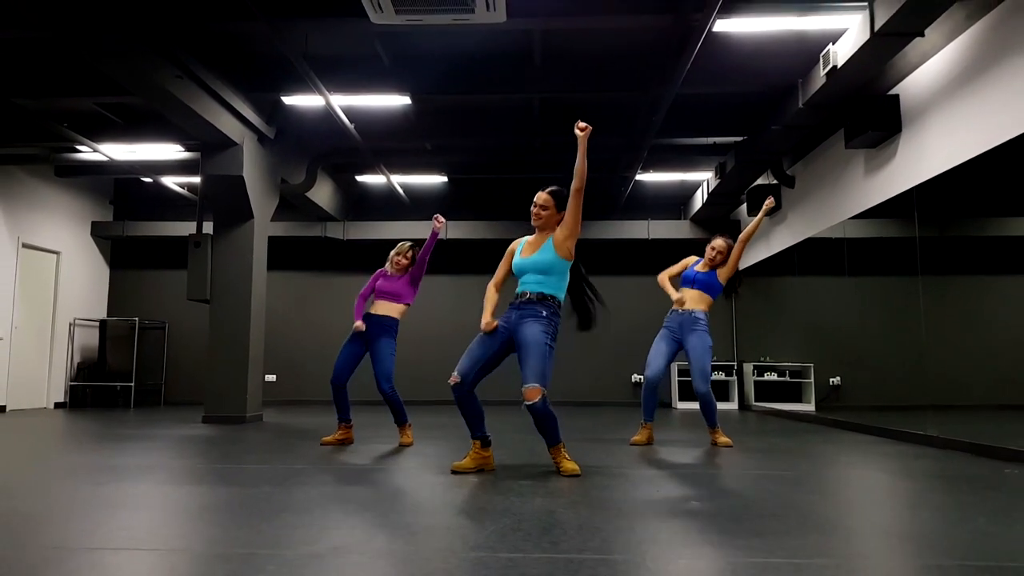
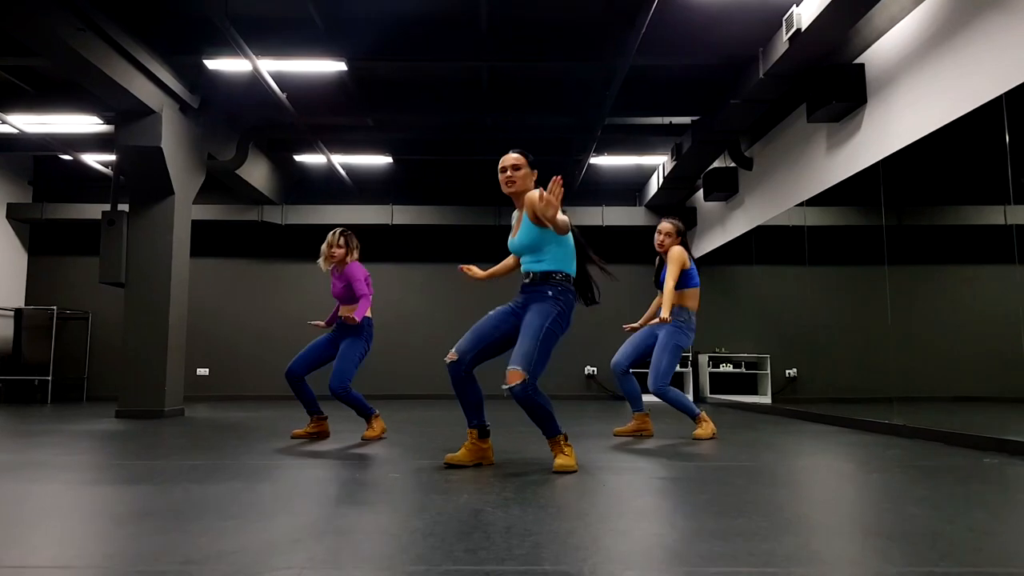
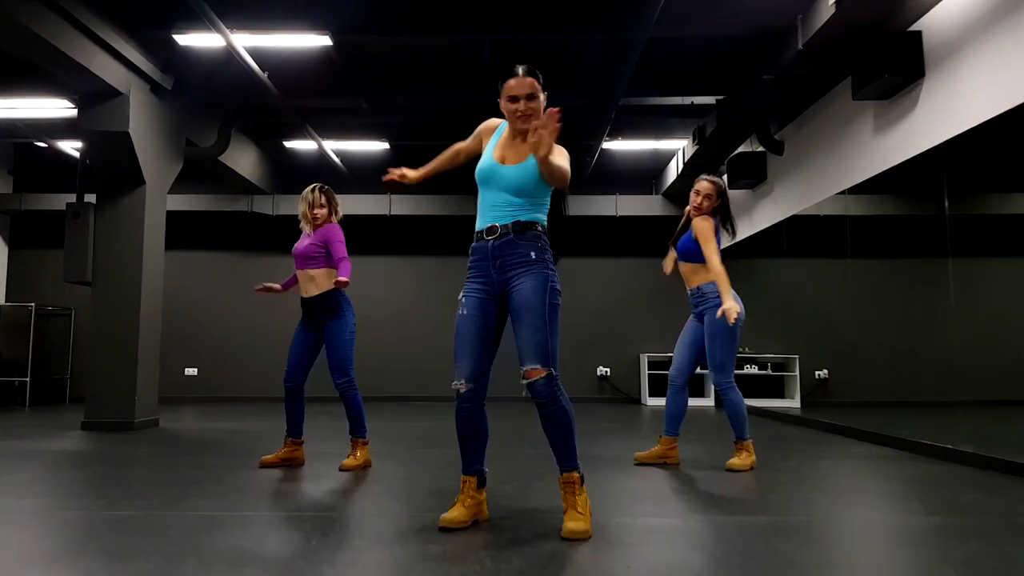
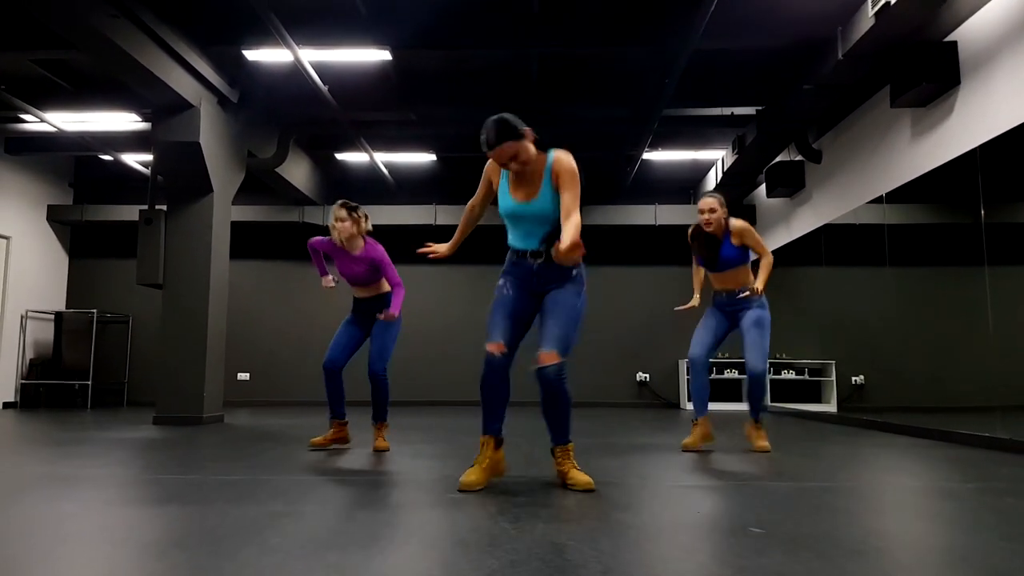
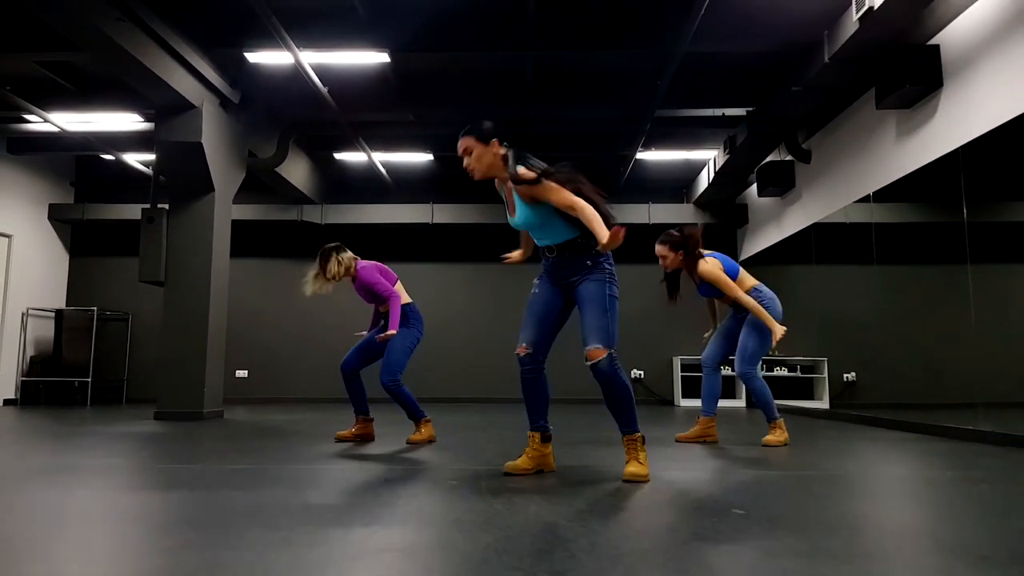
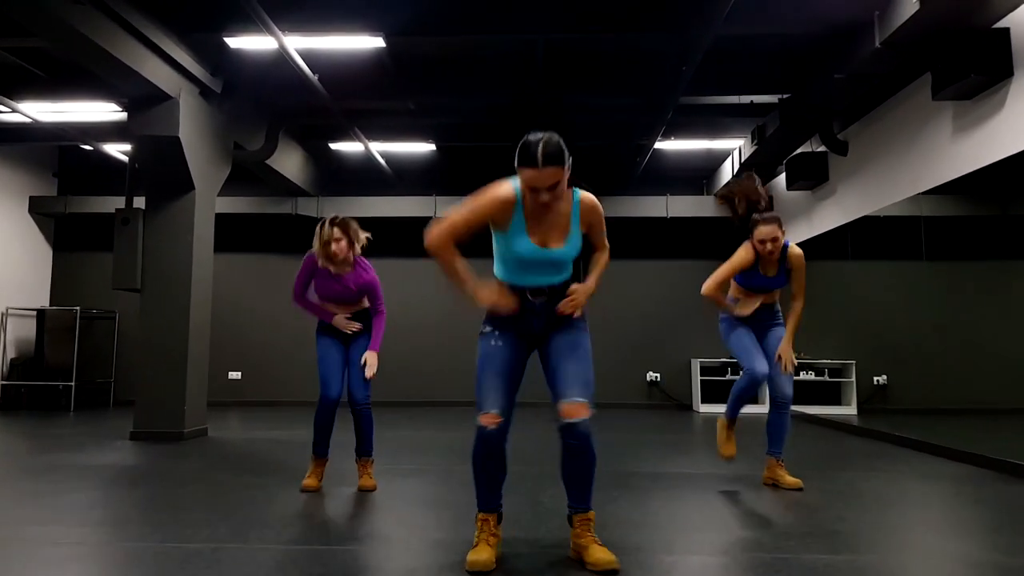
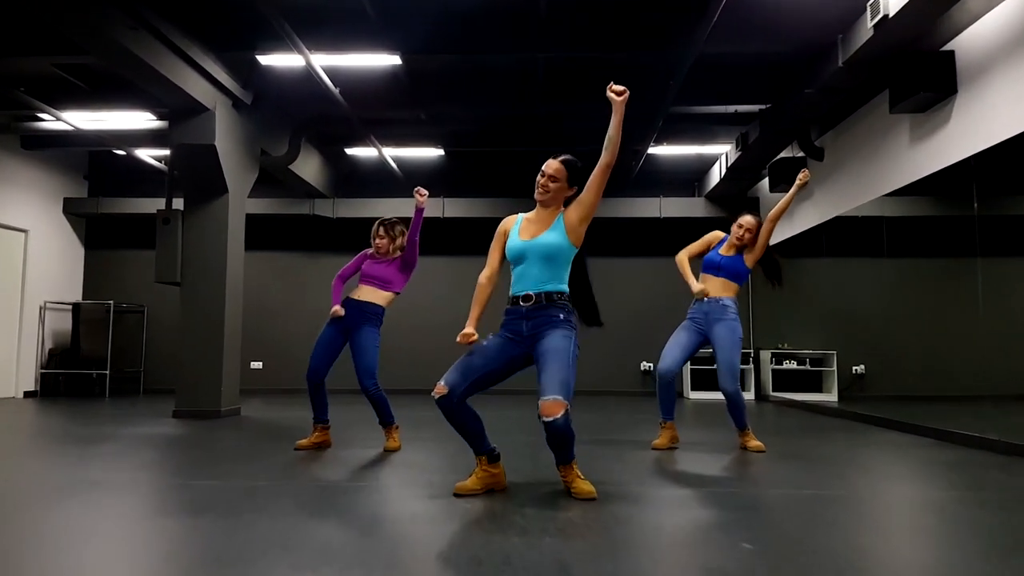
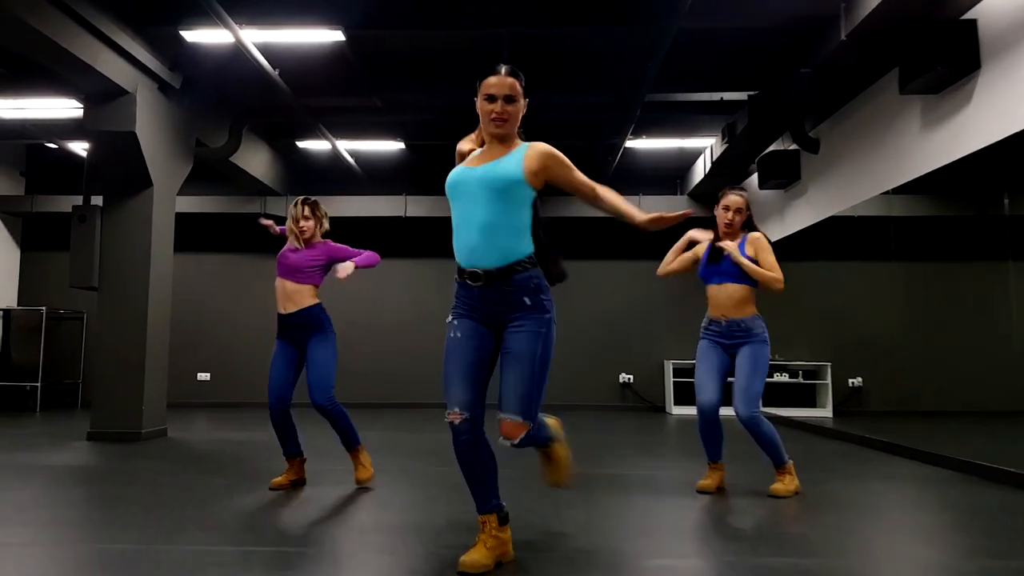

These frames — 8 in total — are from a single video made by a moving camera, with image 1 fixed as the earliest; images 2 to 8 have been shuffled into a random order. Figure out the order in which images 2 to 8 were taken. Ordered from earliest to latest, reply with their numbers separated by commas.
7, 6, 4, 5, 2, 3, 8
